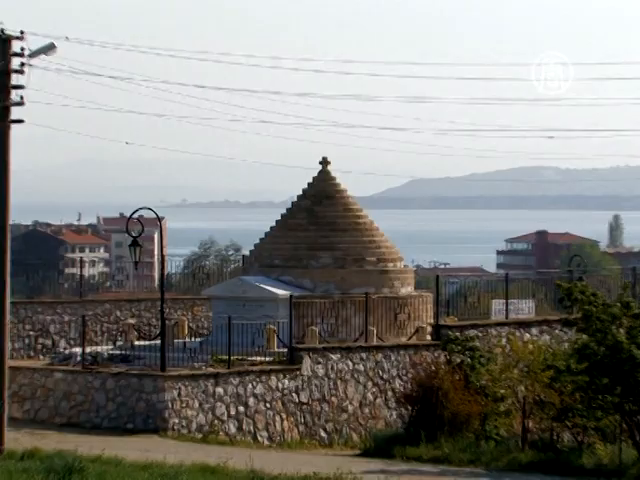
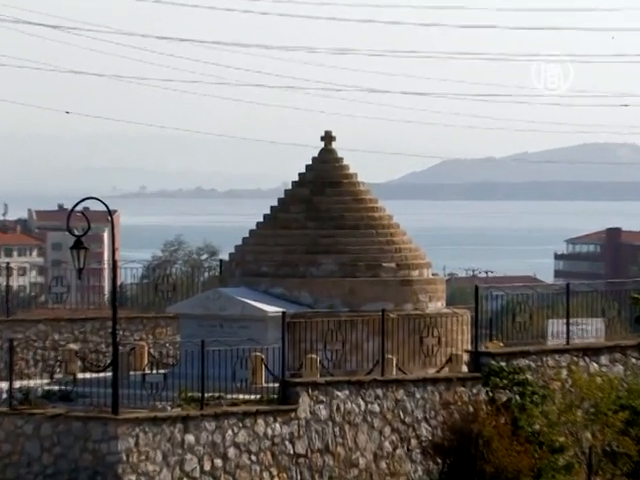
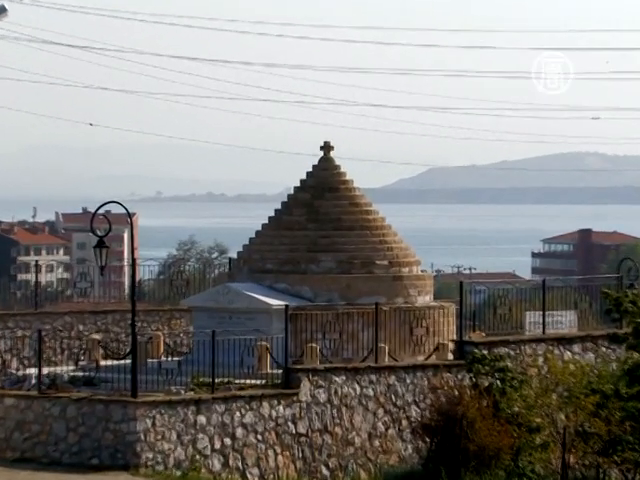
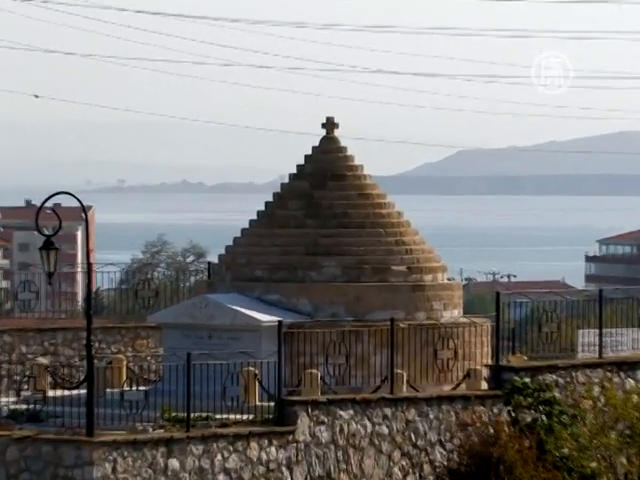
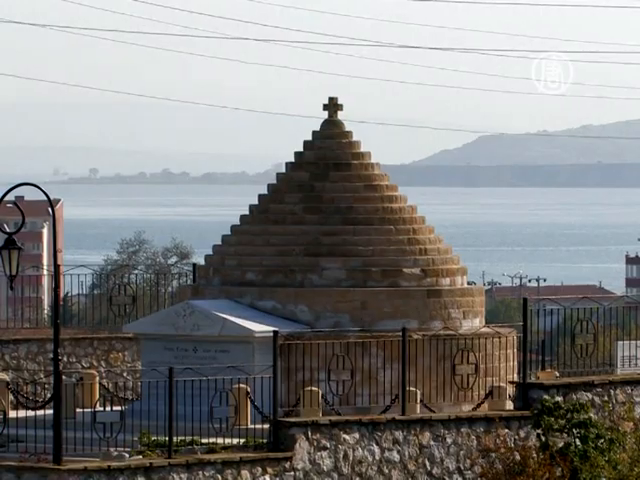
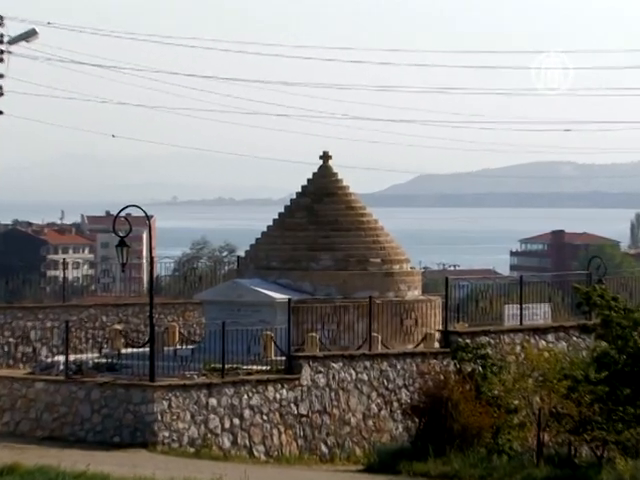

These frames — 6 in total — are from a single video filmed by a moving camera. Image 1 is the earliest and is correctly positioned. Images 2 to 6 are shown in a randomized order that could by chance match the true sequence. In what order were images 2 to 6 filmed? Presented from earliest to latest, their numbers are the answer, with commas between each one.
6, 3, 2, 4, 5
